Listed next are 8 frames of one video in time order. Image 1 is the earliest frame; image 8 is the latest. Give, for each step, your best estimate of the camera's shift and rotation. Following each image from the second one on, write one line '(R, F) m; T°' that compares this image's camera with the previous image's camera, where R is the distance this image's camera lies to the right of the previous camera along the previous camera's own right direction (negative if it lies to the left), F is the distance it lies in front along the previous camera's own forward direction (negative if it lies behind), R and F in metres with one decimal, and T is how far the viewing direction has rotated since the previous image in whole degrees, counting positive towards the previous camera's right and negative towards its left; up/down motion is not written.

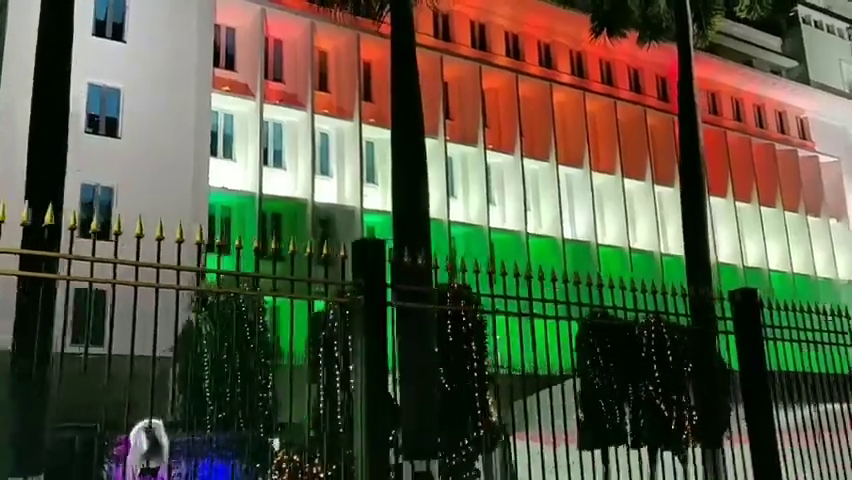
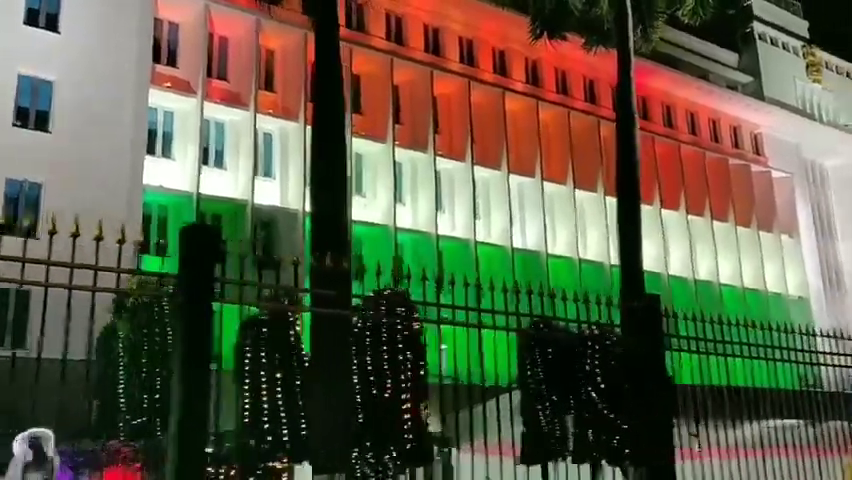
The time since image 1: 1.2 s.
(-0.2, +1.2) m; +4°
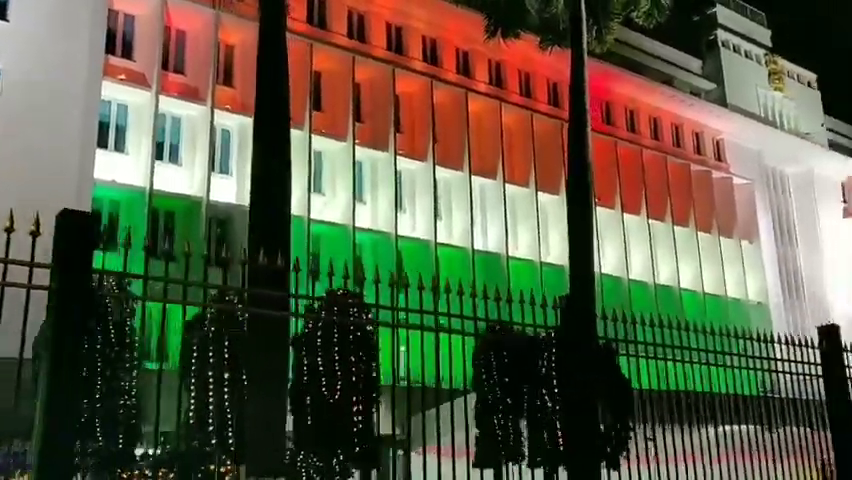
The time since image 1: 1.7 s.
(+0.2, +0.2) m; +2°
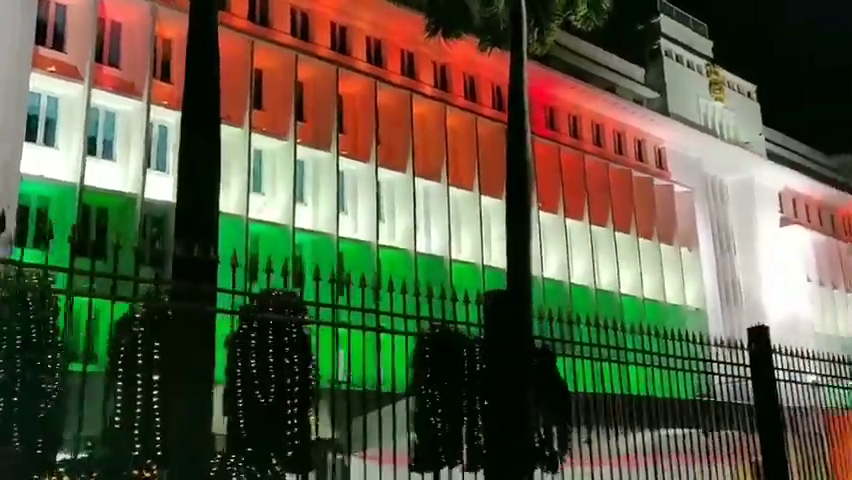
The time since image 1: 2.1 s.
(+0.1, +0.2) m; +4°
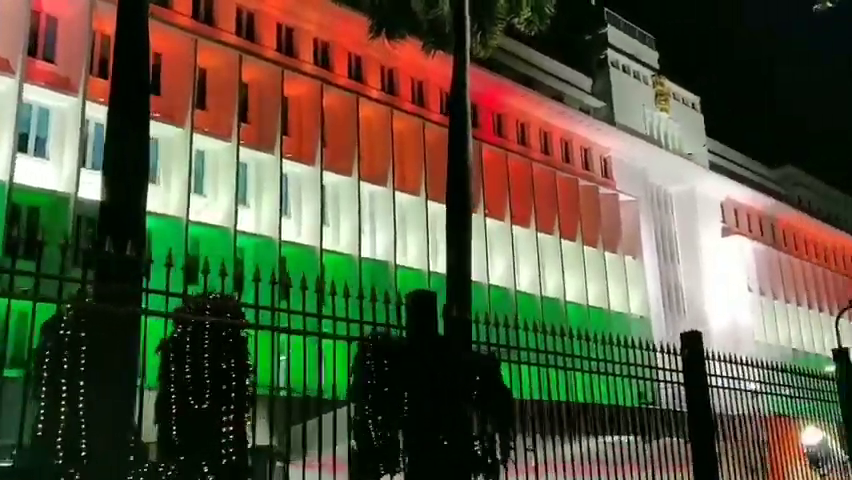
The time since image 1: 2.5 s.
(+0.1, +0.2) m; +3°
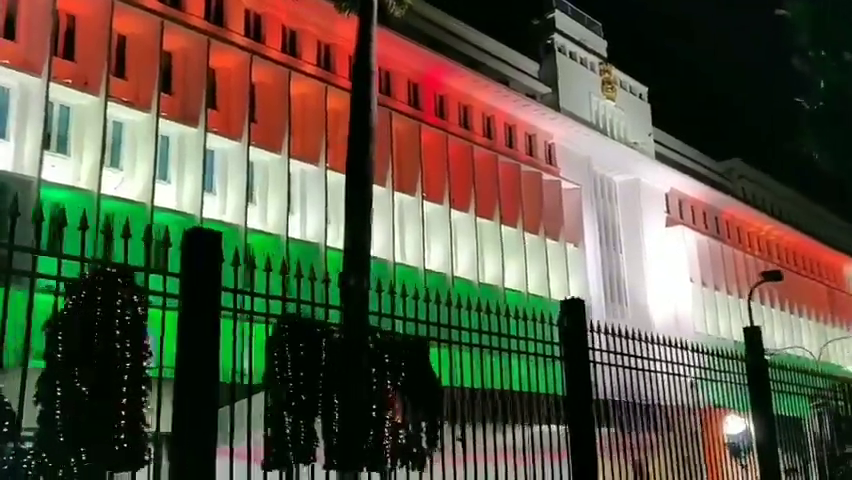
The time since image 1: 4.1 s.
(+0.5, +0.7) m; +3°
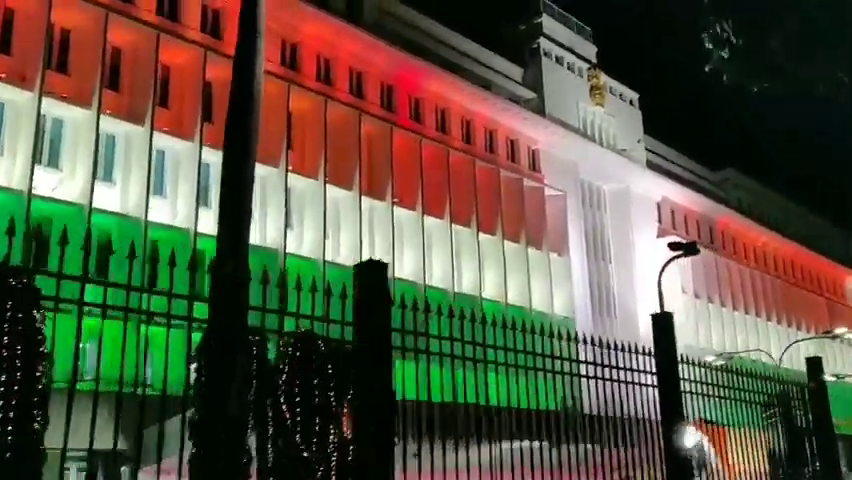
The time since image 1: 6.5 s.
(+0.9, +1.1) m; -1°
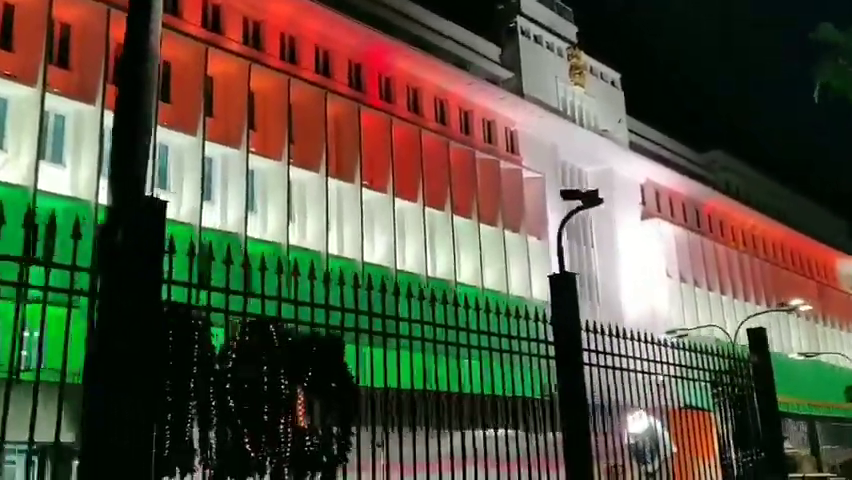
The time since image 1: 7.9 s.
(+0.6, +0.6) m; 0°
